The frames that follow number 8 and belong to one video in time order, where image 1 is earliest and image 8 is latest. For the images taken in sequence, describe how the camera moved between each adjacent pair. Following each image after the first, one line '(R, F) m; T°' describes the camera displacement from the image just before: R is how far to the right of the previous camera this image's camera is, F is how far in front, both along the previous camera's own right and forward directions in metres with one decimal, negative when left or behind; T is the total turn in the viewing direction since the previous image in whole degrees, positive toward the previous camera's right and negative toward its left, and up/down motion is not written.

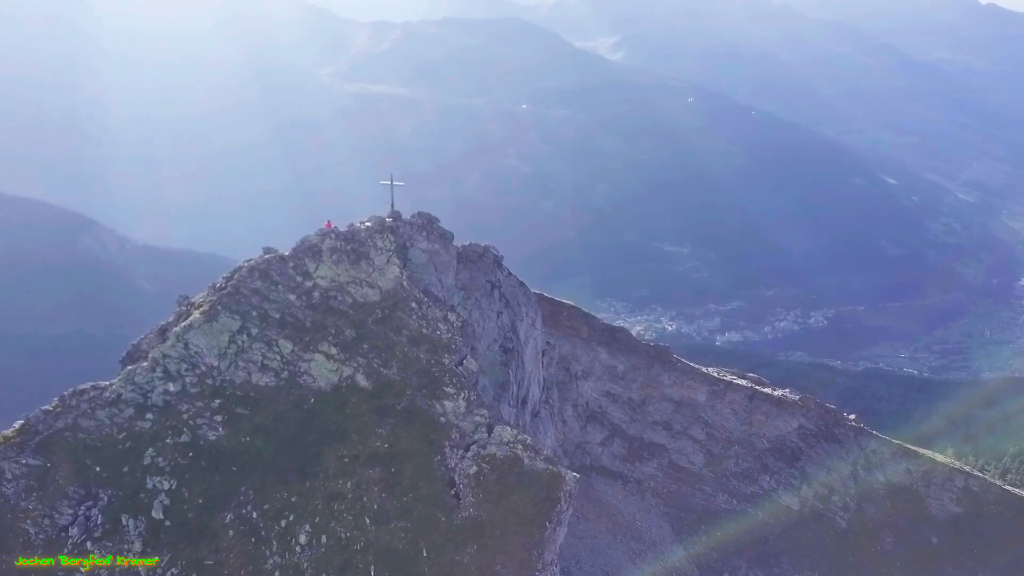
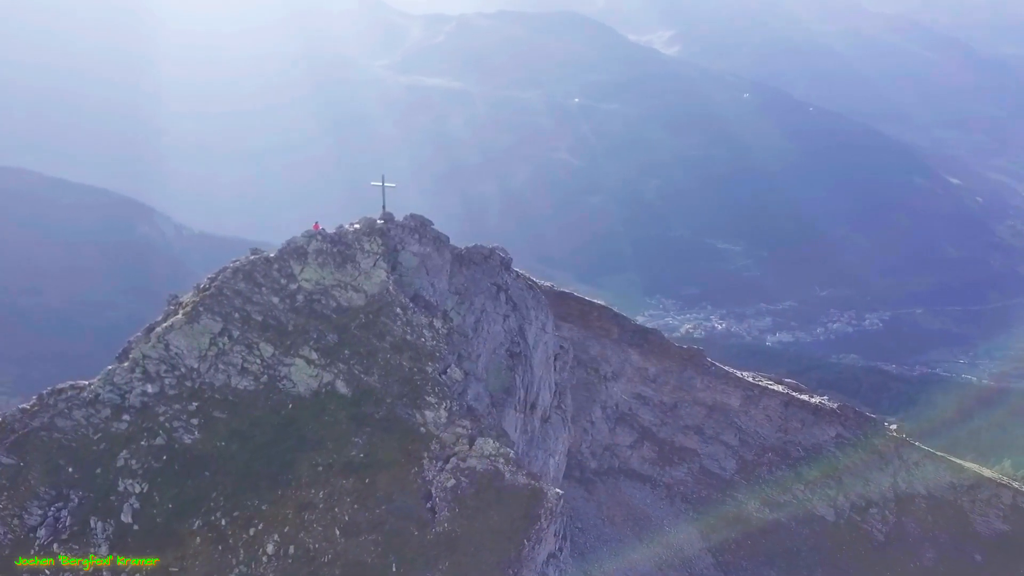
(+1.5, +0.7) m; -3°
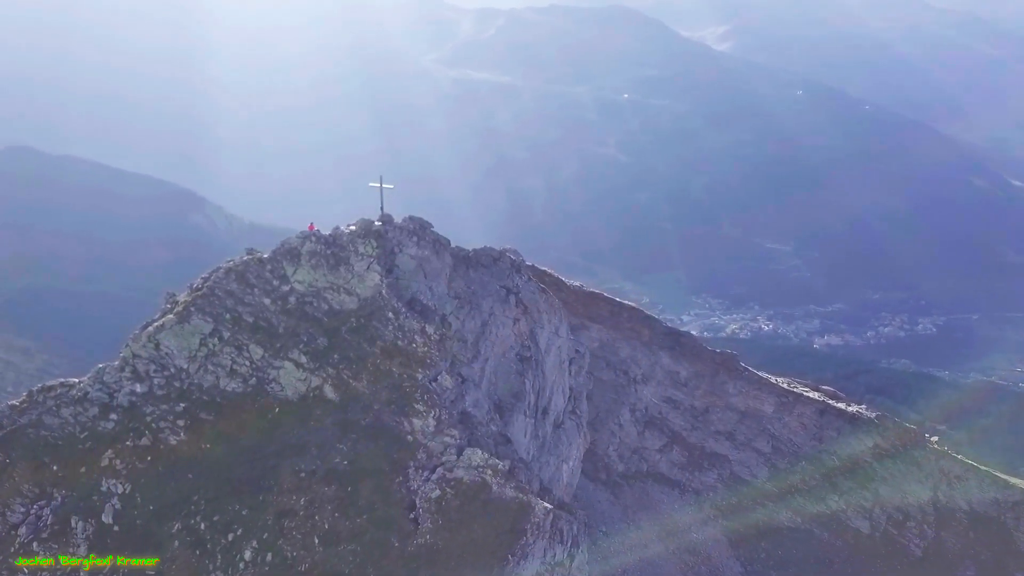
(+1.2, +0.6) m; -3°
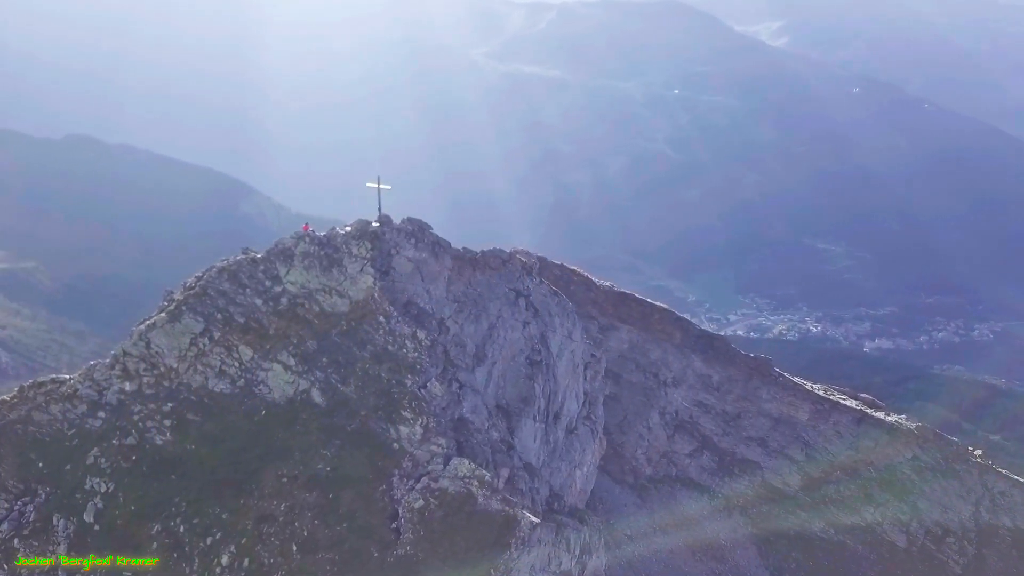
(+1.2, +0.6) m; -3°
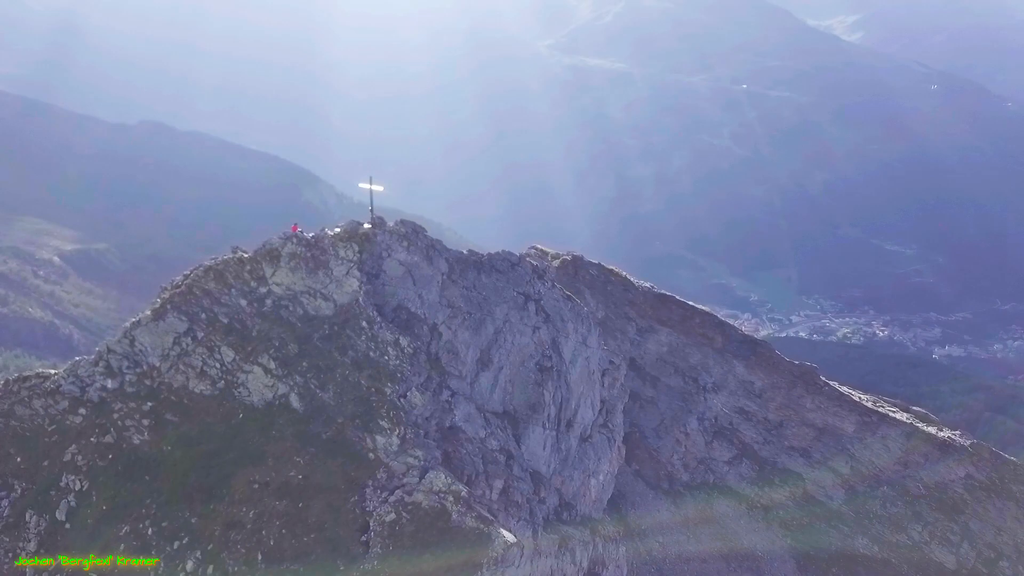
(+1.7, +0.8) m; -4°
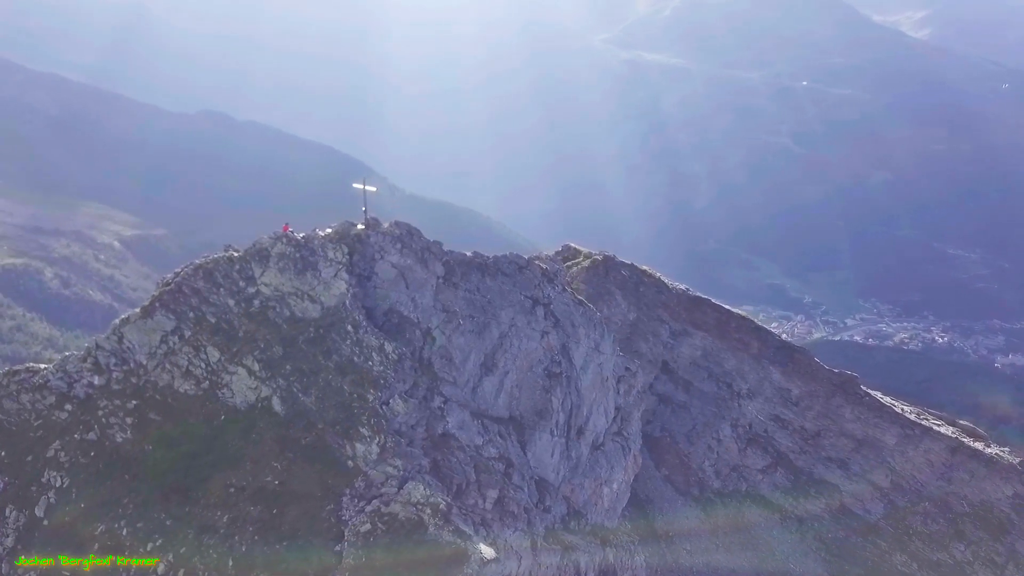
(+1.4, +0.7) m; -3°
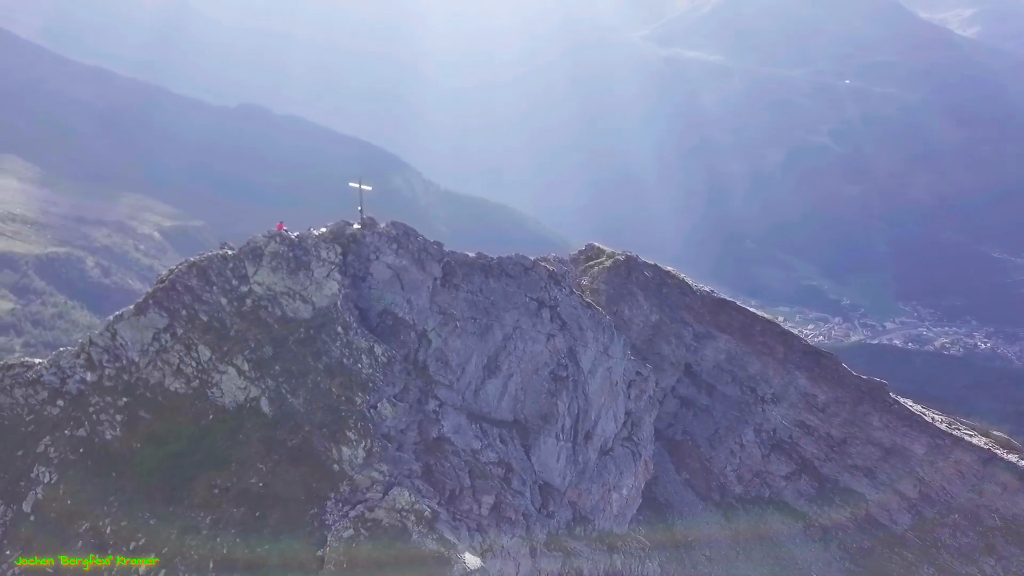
(+0.9, +0.4) m; -2°
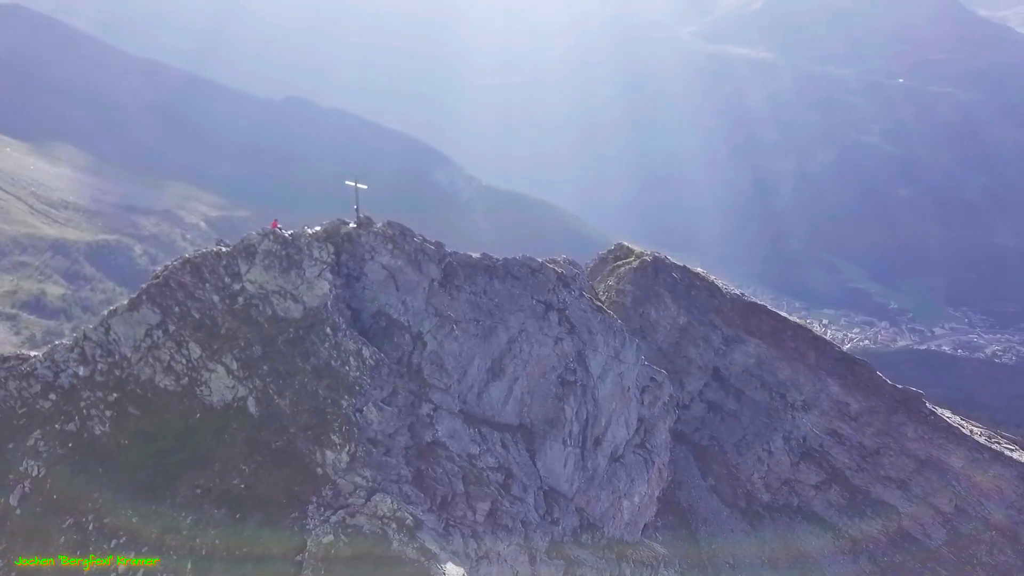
(+1.1, +0.5) m; -3°
